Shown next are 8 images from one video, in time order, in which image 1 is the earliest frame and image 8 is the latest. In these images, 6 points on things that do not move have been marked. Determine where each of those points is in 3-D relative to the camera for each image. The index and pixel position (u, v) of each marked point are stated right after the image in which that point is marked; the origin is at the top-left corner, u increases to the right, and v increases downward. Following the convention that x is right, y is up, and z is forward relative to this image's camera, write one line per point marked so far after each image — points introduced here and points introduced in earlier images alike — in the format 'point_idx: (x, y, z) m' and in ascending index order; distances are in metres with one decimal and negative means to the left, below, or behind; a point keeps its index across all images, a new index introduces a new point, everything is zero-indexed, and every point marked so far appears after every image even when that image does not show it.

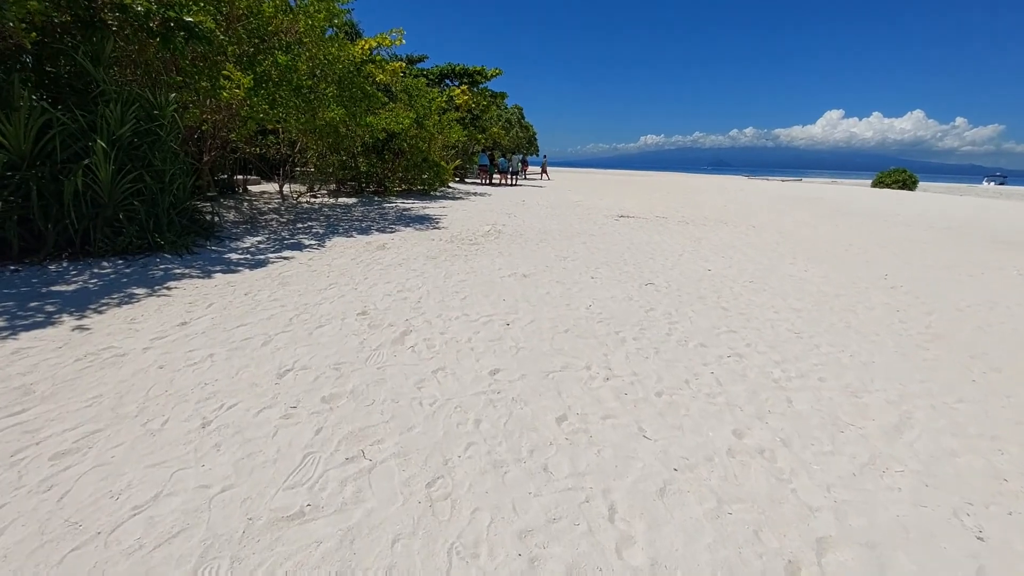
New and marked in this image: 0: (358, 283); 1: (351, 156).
0: (-1.6, +0.1, +5.4) m
1: (-4.5, +3.7, +14.1) m
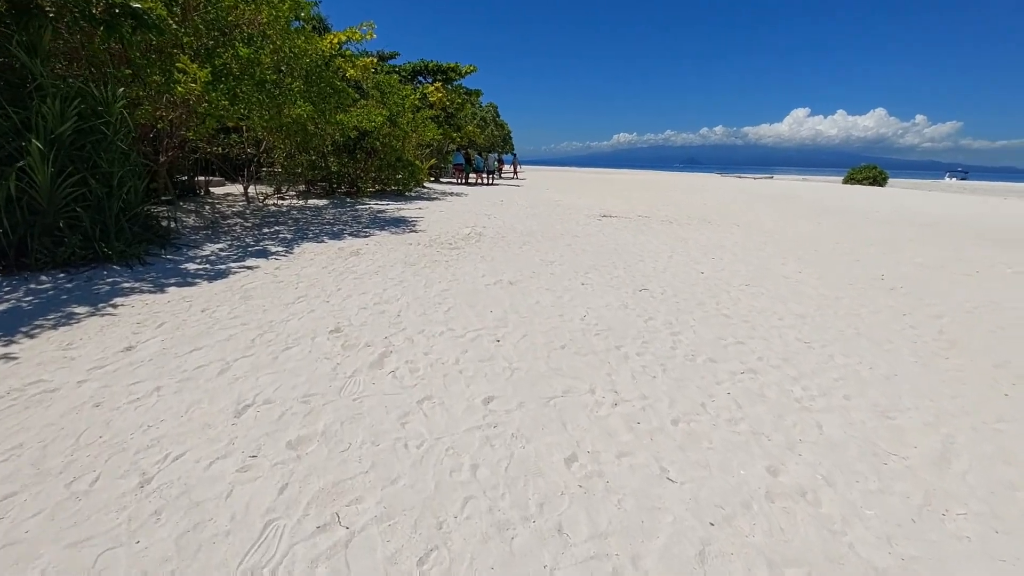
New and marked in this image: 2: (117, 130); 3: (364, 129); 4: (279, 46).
0: (-1.7, -0.1, +4.9) m
1: (-5.1, +3.5, +13.5) m
2: (-4.7, +1.9, +6.1) m
3: (-3.8, +4.1, +13.2) m
4: (-3.9, +4.0, +8.5) m
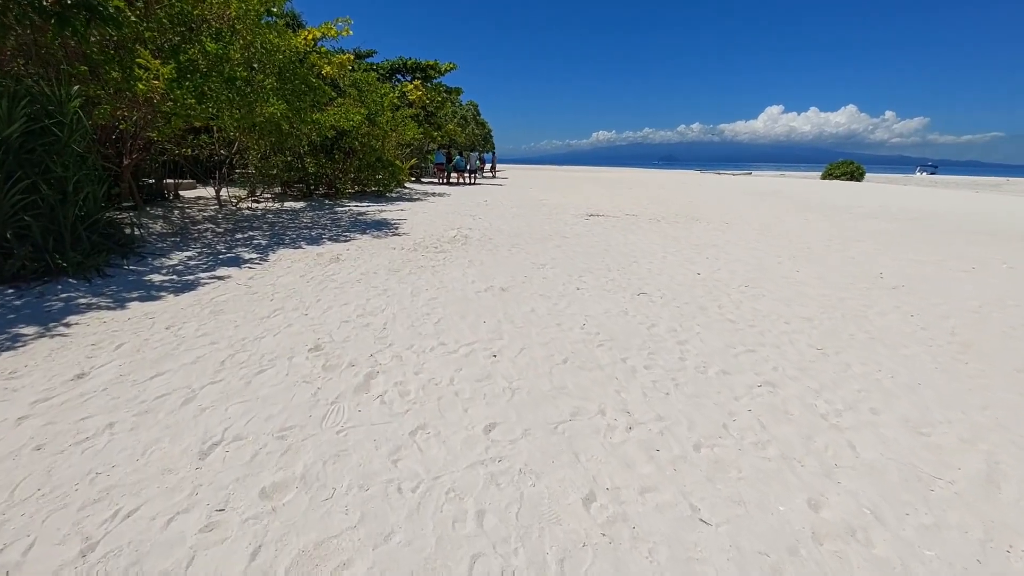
0: (-1.8, -0.2, +4.5) m
1: (-5.5, +3.4, +13.0) m
2: (-4.9, +1.7, +5.7) m
3: (-4.2, +4.0, +12.7) m
4: (-4.1, +3.9, +8.1) m
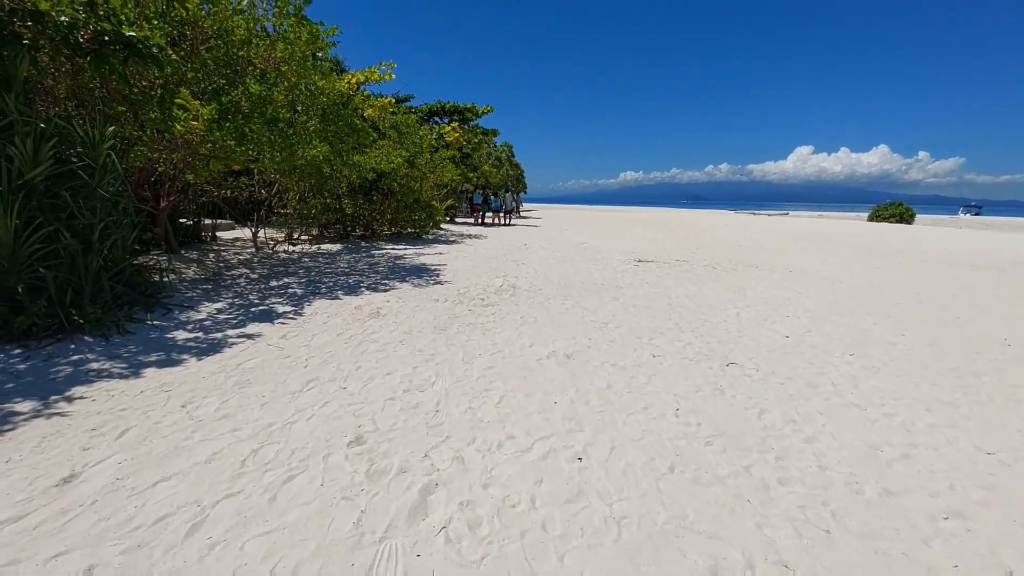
0: (-1.2, -0.7, +3.9) m
1: (-4.4, +2.3, +12.8) m
2: (-4.2, +1.1, +5.3) m
3: (-3.2, +2.9, +12.5) m
4: (-3.3, +3.1, +7.8) m
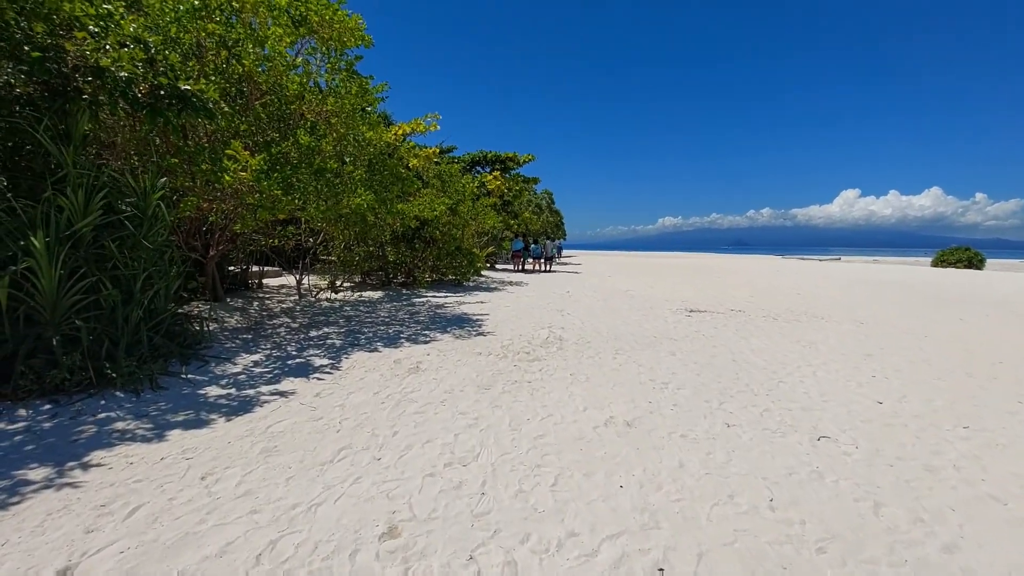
0: (-0.9, -1.1, +3.5) m
1: (-3.4, +1.1, +12.9) m
2: (-3.7, +0.6, +5.3) m
3: (-2.1, +1.7, +12.5) m
4: (-2.6, +2.4, +7.9) m
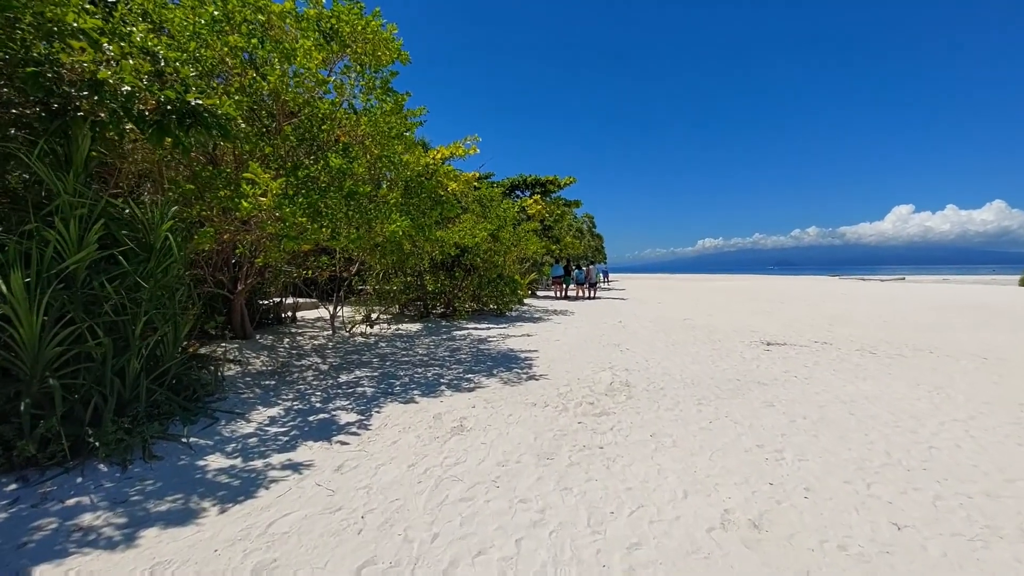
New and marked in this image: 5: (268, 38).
0: (-0.5, -1.3, +2.5) m
1: (-2.3, +0.3, +12.1) m
2: (-3.2, +0.2, +4.6) m
3: (-1.1, +1.0, +11.7) m
4: (-1.9, +1.9, +7.2) m
5: (-2.9, +3.0, +6.1) m
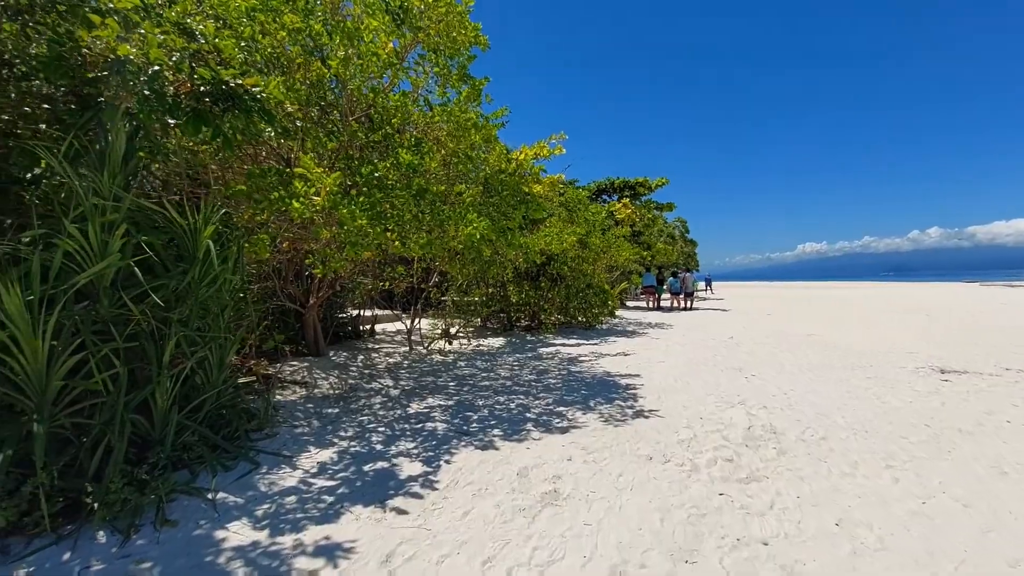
0: (-0.1, -1.4, +1.4) m
1: (-0.3, +0.1, +11.2) m
2: (-2.4, +0.1, +3.9) m
3: (+0.8, +0.8, +10.6) m
4: (-0.7, +1.7, +6.3) m
5: (-1.9, +2.8, +5.4) m
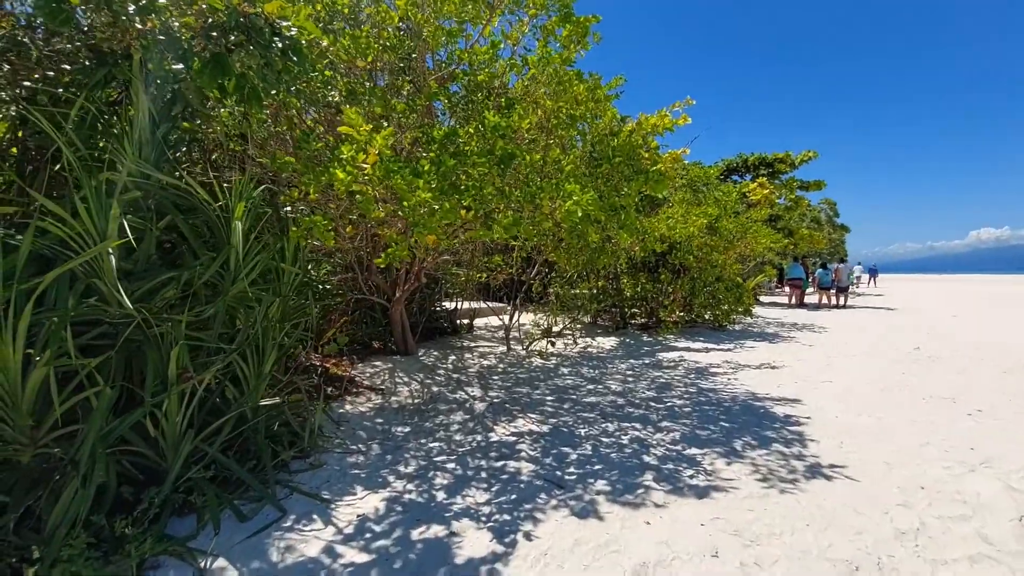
0: (0.0, -1.4, +0.2) m
1: (+1.9, +0.2, +9.8) m
2: (-1.8, +0.1, +3.1) m
3: (+2.8, +0.9, +8.9) m
4: (+0.4, +1.8, +5.1) m
5: (-0.9, +2.9, +4.4) m
